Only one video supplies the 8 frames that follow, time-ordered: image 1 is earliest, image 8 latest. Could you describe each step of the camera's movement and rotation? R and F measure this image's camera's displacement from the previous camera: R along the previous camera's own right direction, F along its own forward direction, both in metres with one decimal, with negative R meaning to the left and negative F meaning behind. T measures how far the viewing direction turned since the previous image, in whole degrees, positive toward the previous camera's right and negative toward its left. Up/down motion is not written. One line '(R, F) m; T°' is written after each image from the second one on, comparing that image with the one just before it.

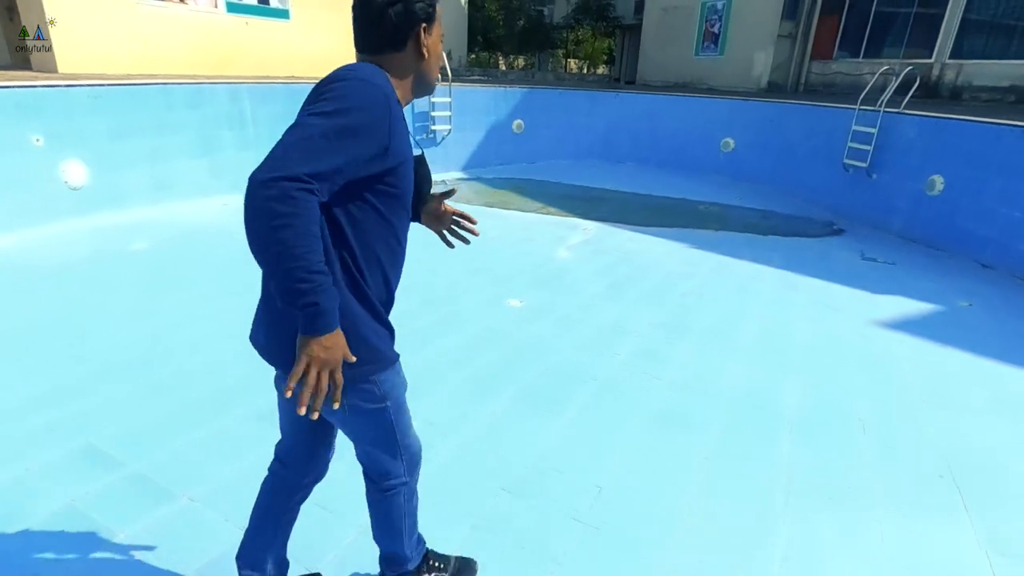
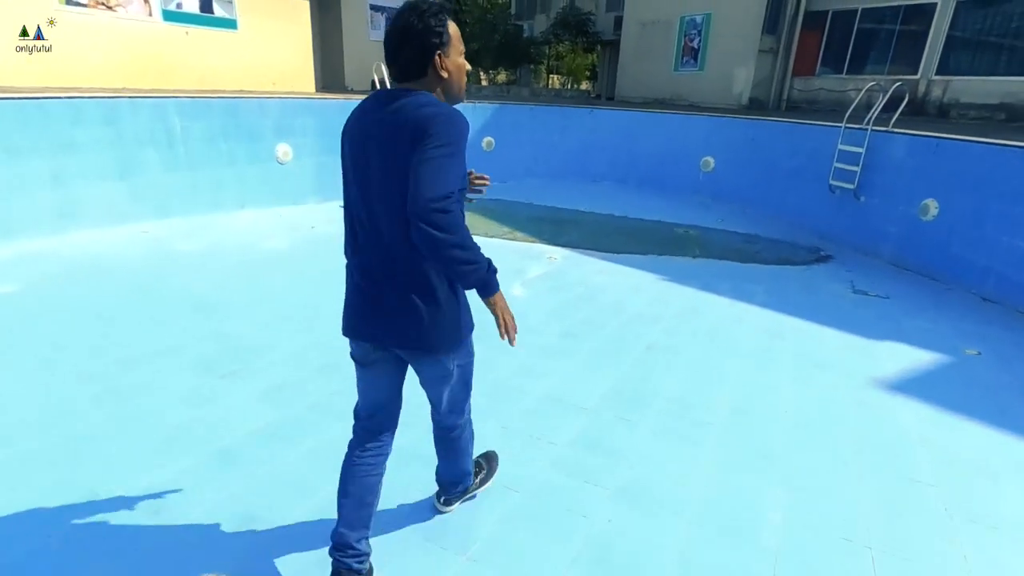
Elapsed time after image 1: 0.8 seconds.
(+0.3, +0.6) m; +1°
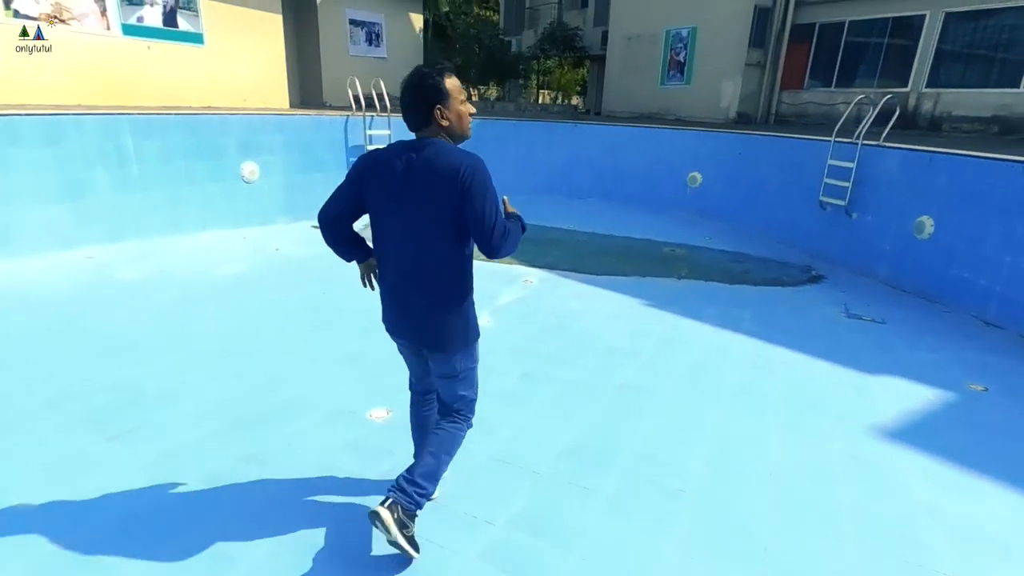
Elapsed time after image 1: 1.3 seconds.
(+0.2, +0.3) m; 0°
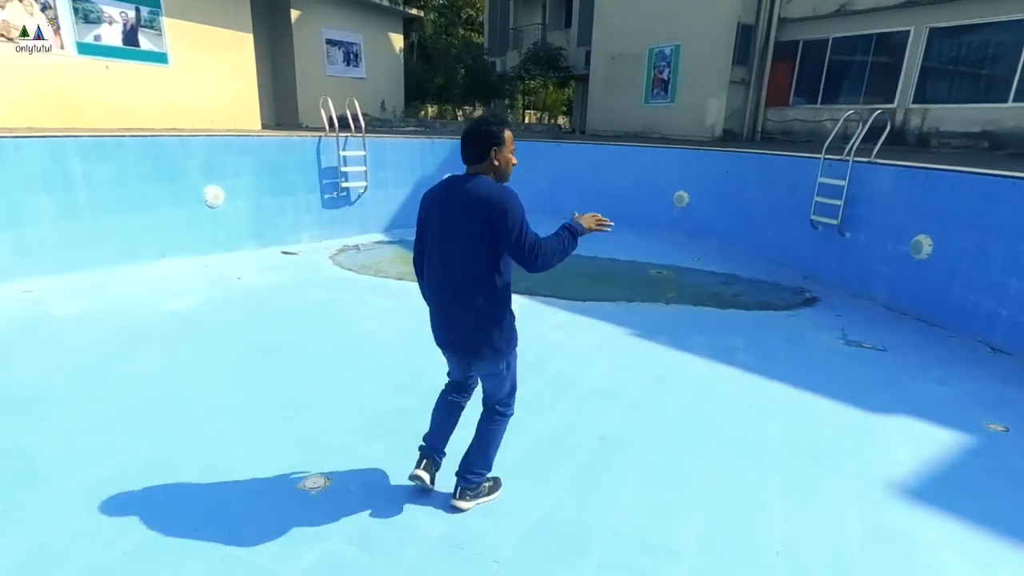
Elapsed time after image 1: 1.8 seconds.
(+0.1, +0.3) m; +1°
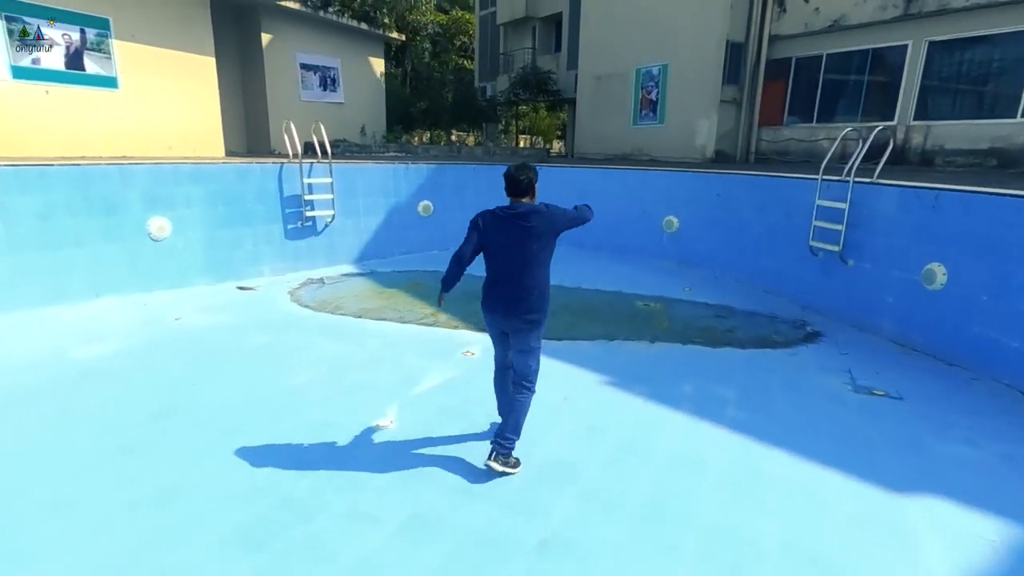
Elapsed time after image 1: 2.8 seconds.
(+0.3, +0.6) m; 0°
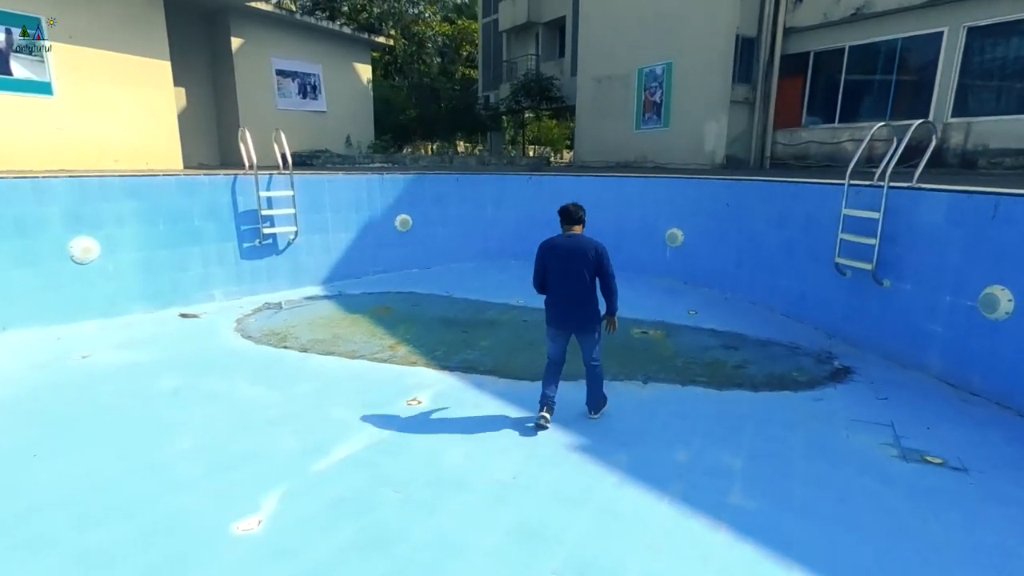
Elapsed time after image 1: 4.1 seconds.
(+0.4, +0.8) m; -2°
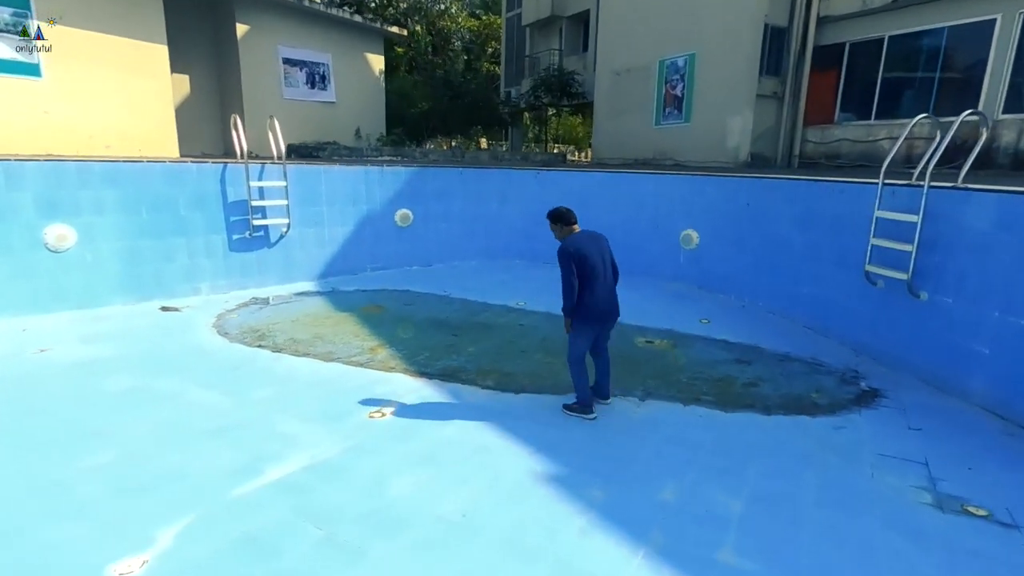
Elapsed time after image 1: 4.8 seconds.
(+0.3, +0.4) m; -3°
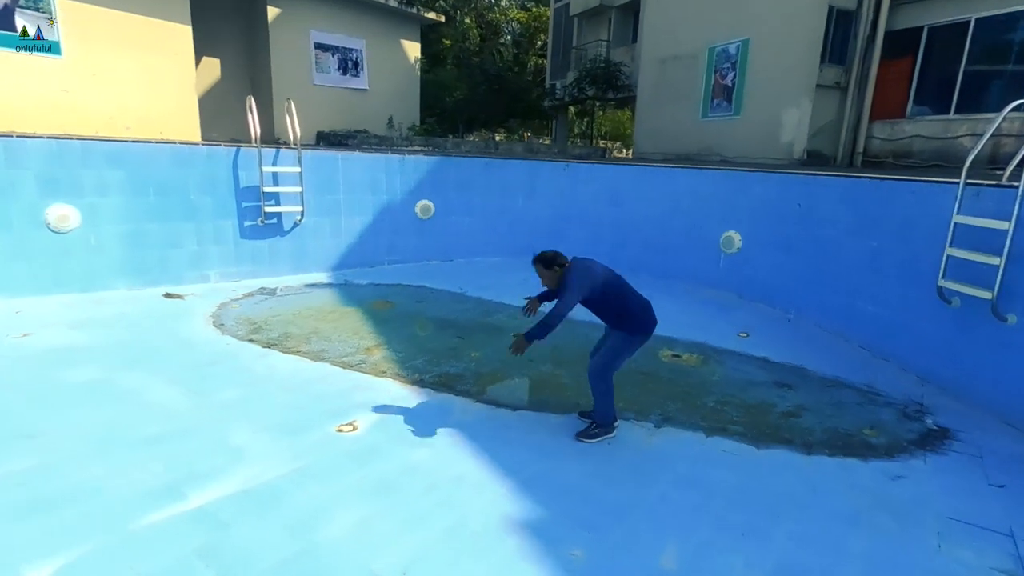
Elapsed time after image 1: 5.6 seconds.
(+0.3, +0.5) m; -5°
